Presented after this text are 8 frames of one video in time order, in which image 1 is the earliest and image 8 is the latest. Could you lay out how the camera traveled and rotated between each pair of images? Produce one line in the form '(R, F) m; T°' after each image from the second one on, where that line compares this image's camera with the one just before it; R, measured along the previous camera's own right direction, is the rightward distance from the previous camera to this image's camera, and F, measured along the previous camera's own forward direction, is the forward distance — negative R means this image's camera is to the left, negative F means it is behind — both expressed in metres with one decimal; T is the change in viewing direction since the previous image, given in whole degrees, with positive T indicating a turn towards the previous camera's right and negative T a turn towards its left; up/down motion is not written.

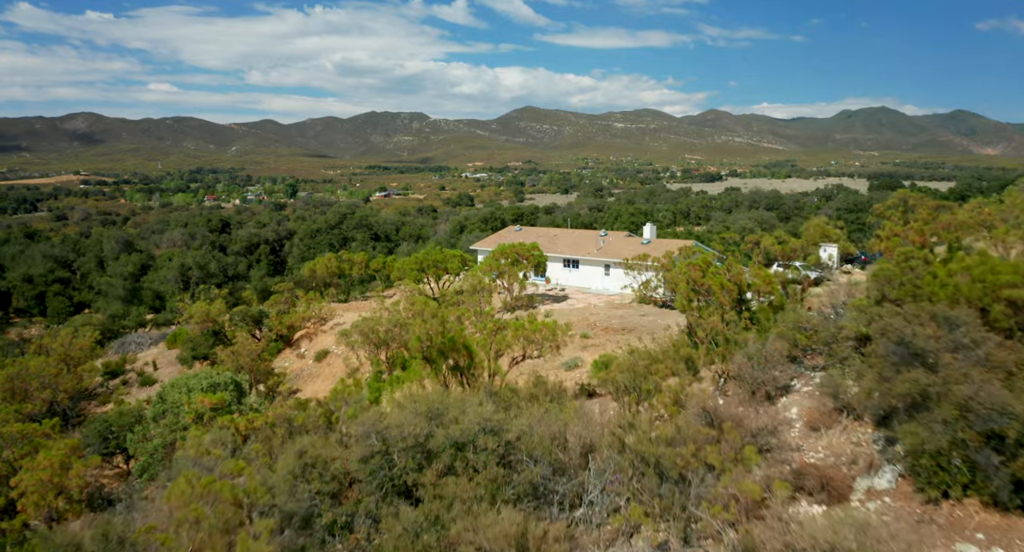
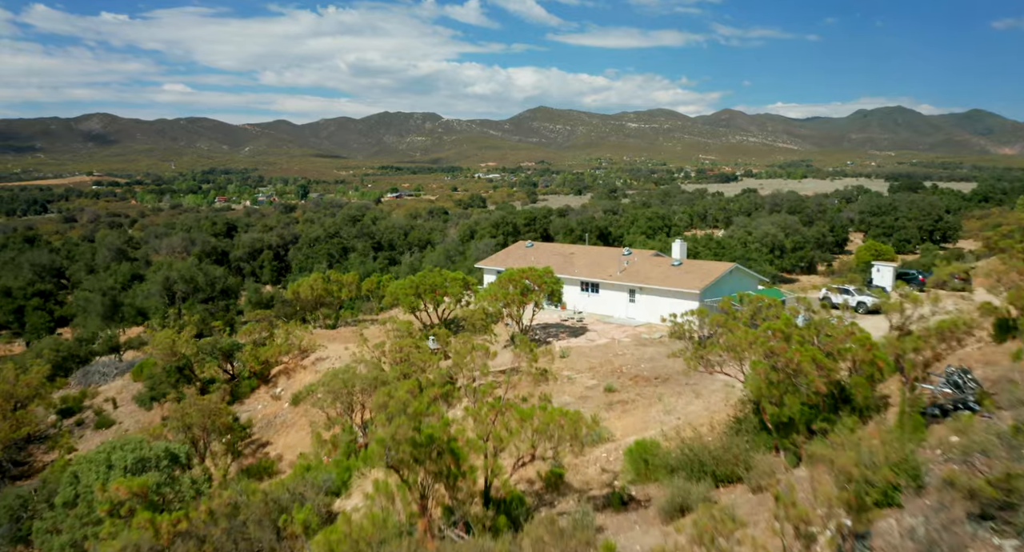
(+0.1, +2.7) m; -1°
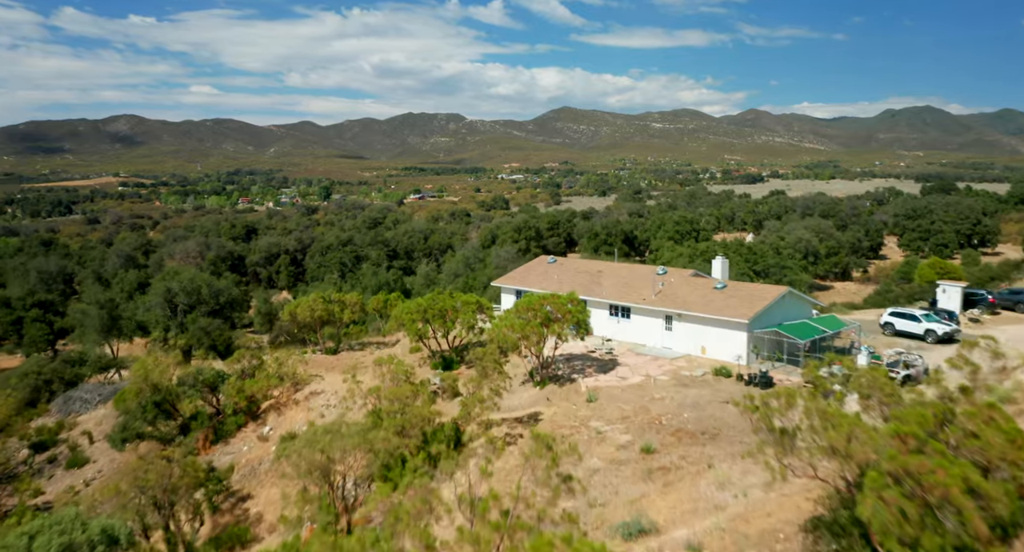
(+0.1, +2.1) m; -2°
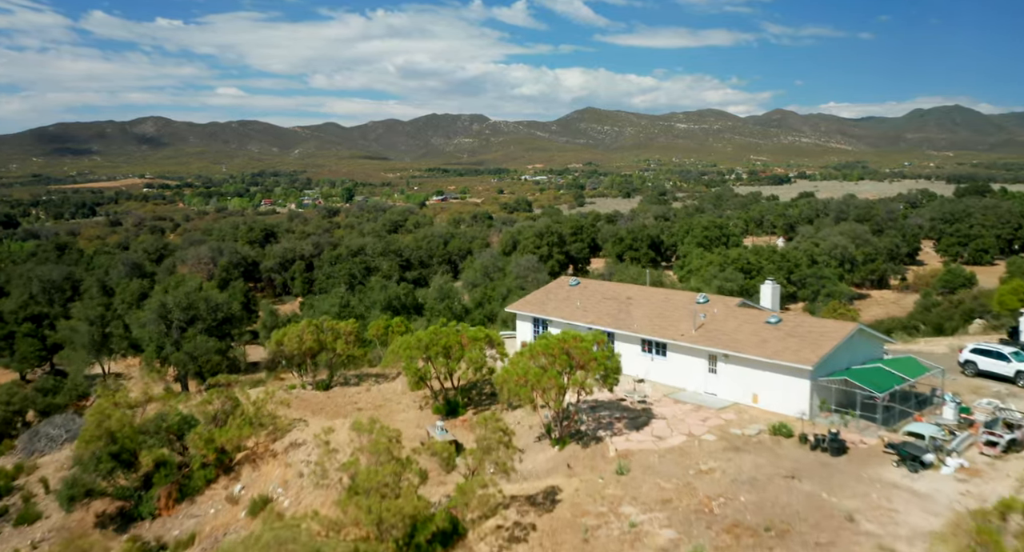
(+0.1, +2.3) m; -2°
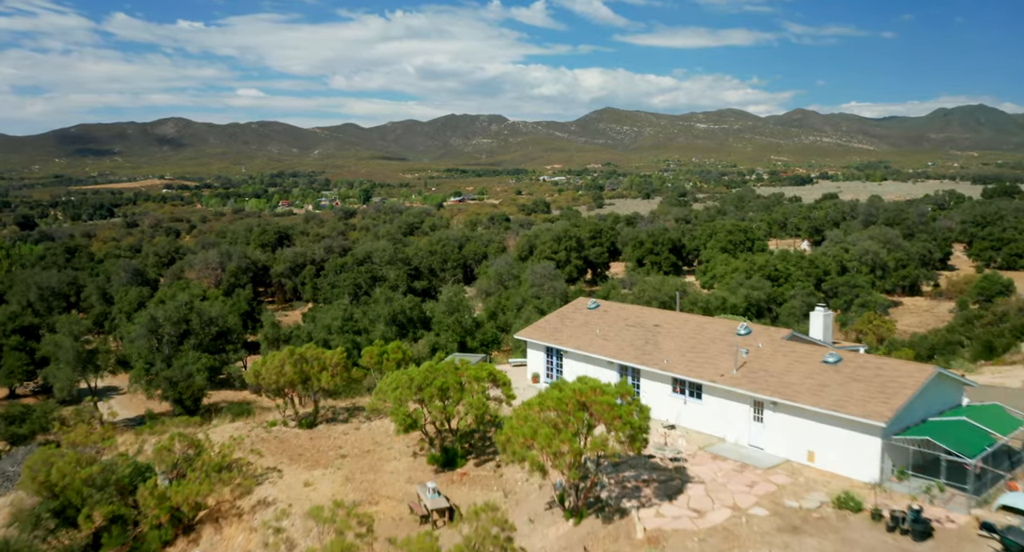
(+0.2, +2.0) m; -1°
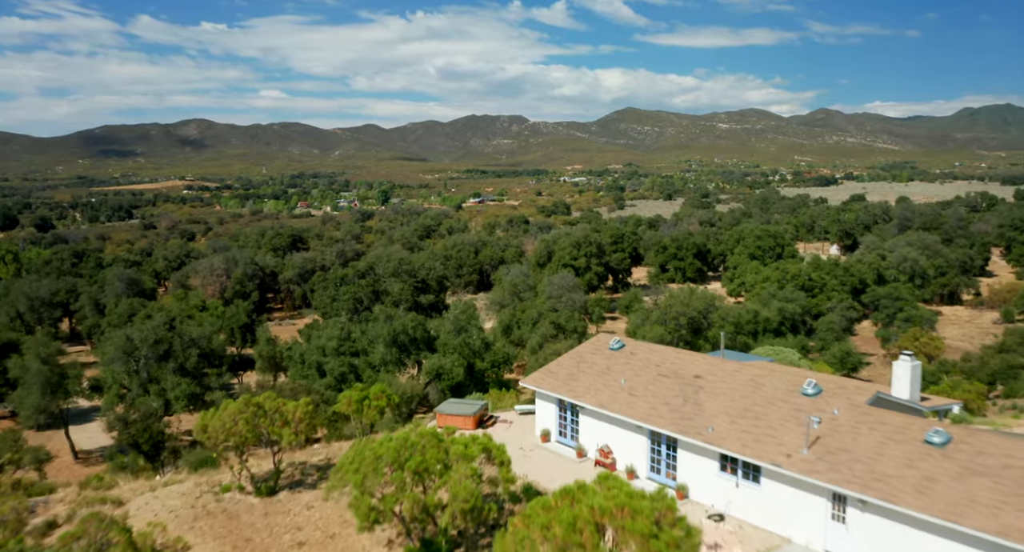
(+0.2, +2.6) m; -2°
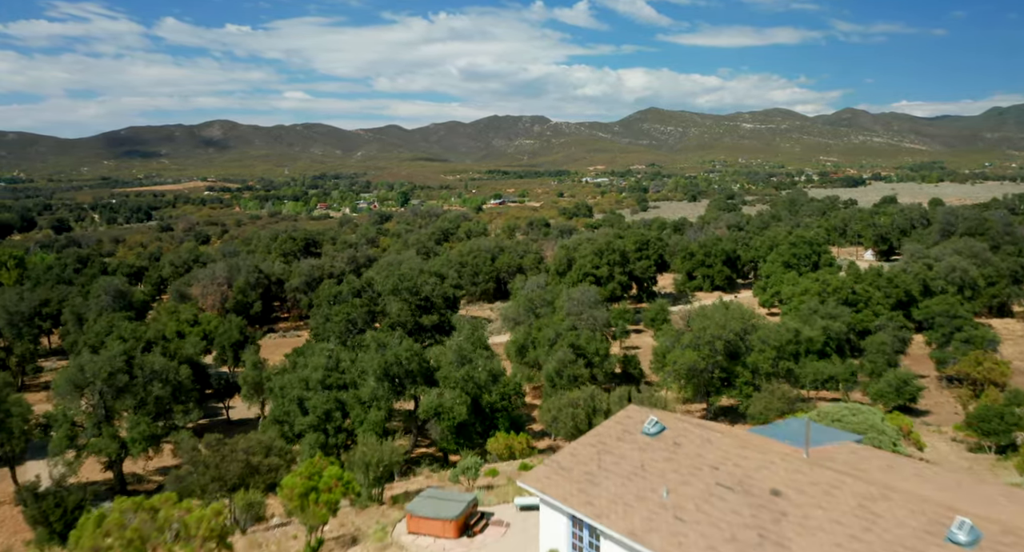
(+0.3, +3.3) m; -2°
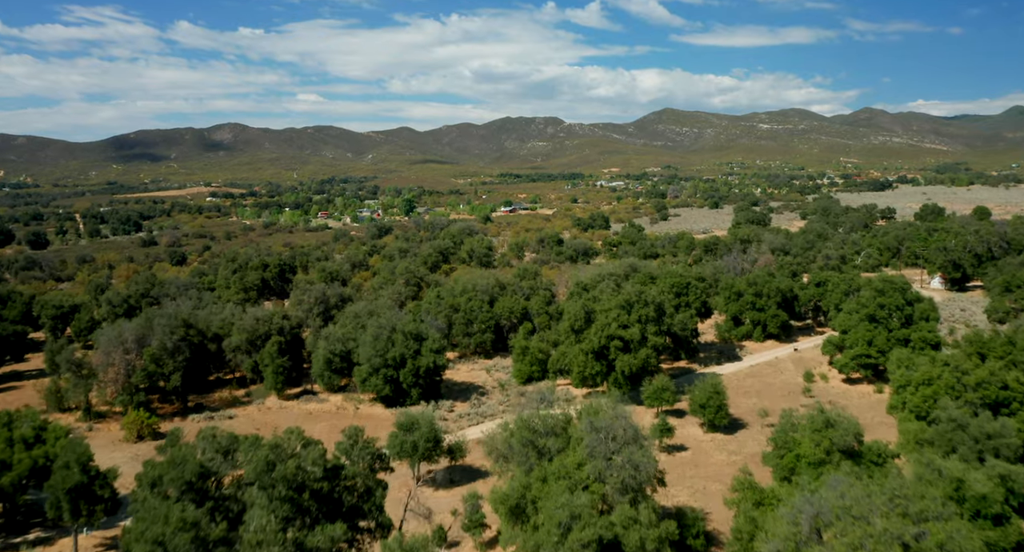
(+0.7, +12.6) m; -1°
